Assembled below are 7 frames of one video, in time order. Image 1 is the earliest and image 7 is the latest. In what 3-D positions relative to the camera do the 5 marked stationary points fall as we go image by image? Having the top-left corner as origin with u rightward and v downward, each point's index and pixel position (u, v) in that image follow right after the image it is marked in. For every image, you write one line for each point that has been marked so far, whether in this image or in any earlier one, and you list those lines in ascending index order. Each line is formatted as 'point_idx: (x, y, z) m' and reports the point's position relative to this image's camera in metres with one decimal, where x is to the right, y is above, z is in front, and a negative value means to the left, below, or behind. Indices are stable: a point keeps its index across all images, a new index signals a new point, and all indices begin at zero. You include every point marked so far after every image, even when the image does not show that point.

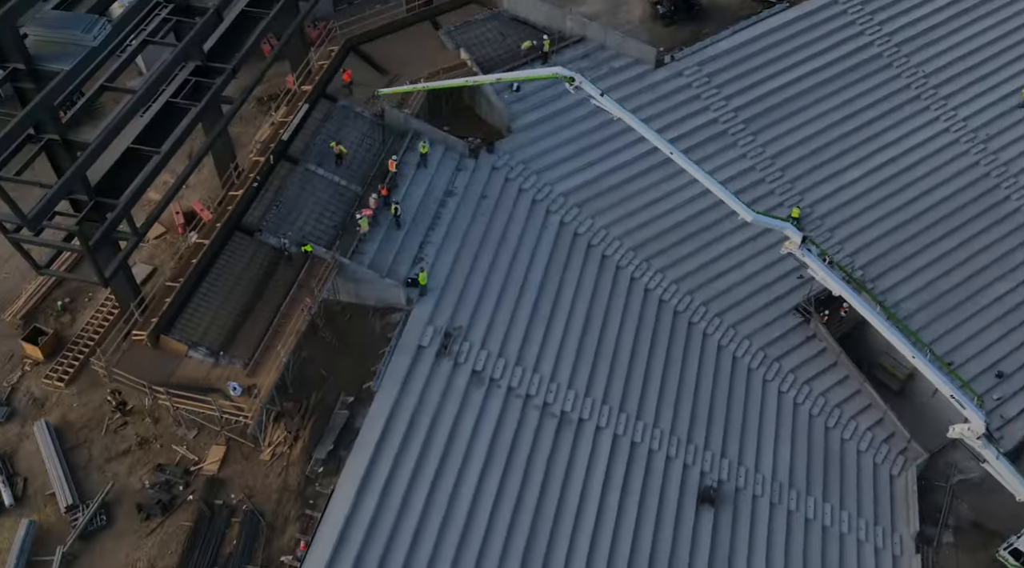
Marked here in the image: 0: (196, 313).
0: (-6.5, -0.6, +18.1) m
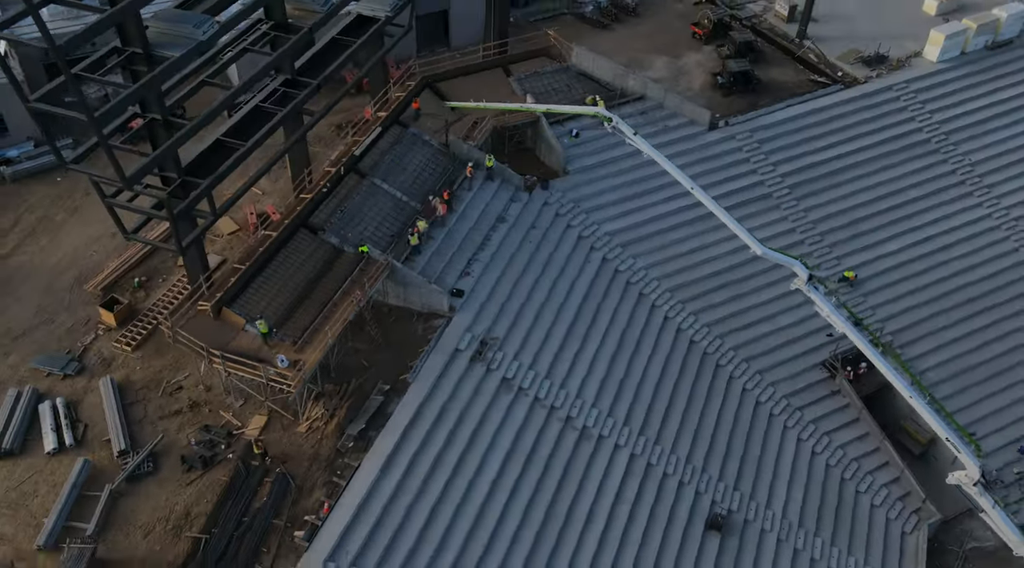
0: (-5.8, -0.3, +19.9) m
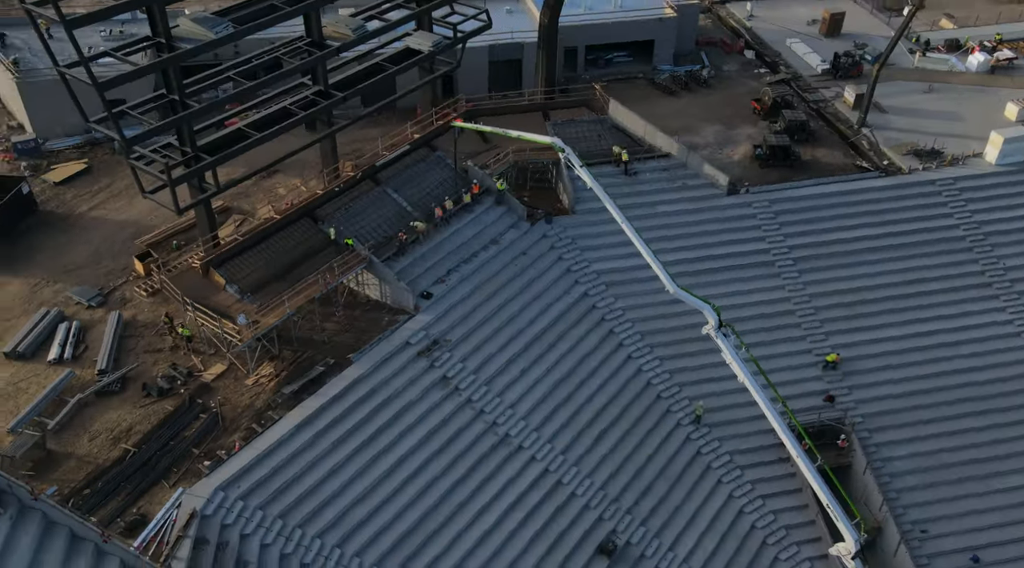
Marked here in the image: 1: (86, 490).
0: (-7.0, +0.5, +23.0) m
1: (-9.2, -4.5, +19.1) m
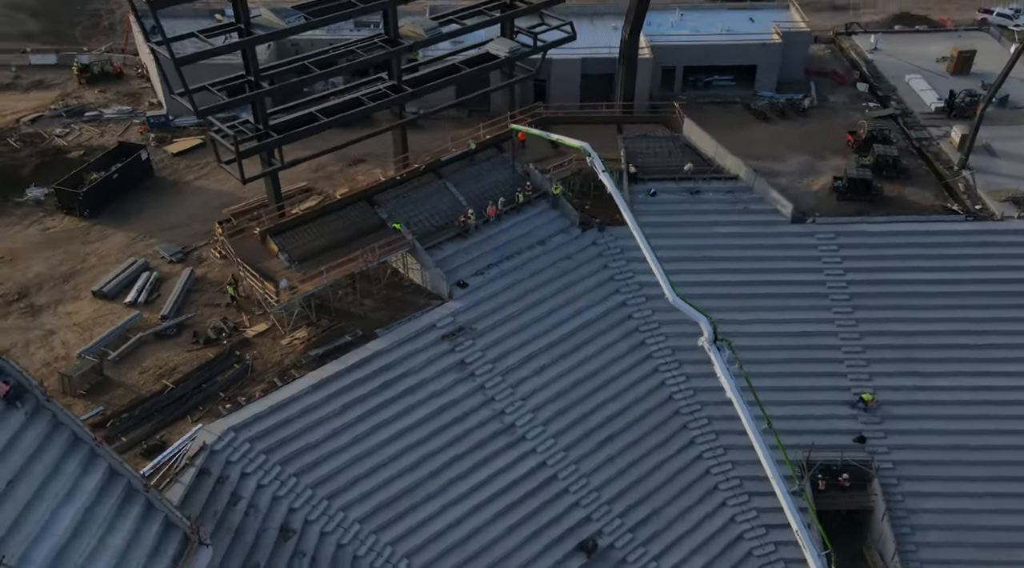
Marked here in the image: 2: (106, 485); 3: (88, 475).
0: (-6.0, +1.4, +25.0) m
1: (-9.5, -3.2, +21.5) m
2: (-7.6, -3.7, +16.5) m
3: (-7.9, -3.5, +16.5) m
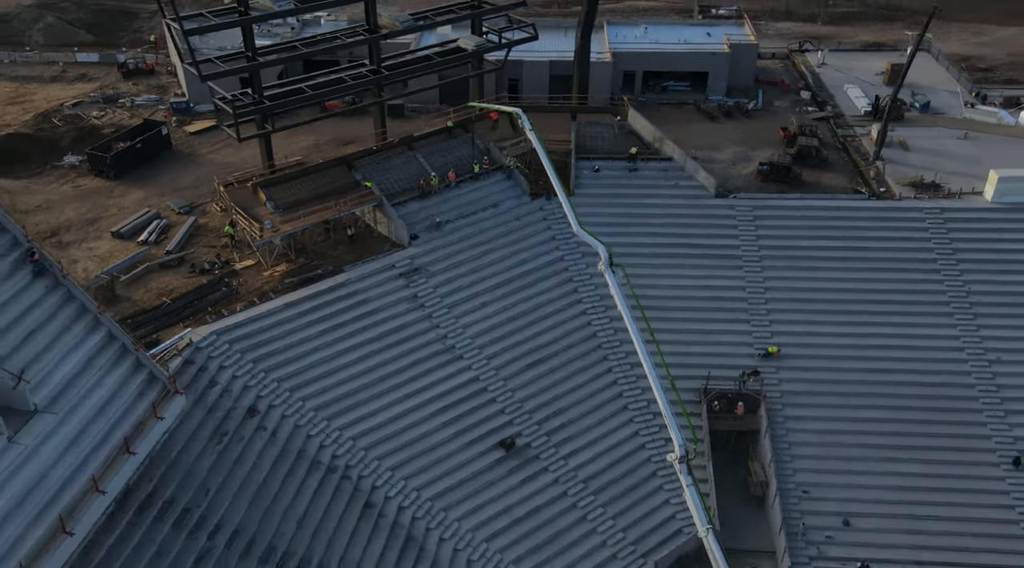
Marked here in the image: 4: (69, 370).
0: (-7.6, +3.2, +29.5) m
1: (-11.3, -1.1, +26.0) m
2: (-9.6, -1.4, +20.9) m
3: (-10.0, -1.2, +20.9) m
4: (-10.0, -2.0, +19.9) m
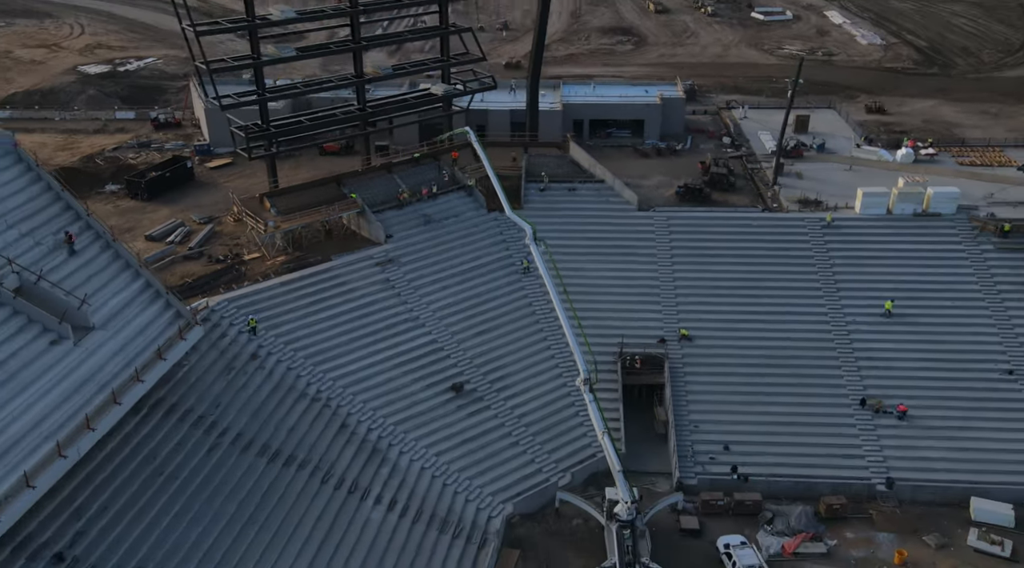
0: (-9.4, +3.5, +36.6) m
1: (-13.1, -0.3, +32.6) m
2: (-11.5, -0.1, +27.5) m
3: (-11.8, +0.1, +27.5) m
4: (-11.9, -0.6, +26.5) m
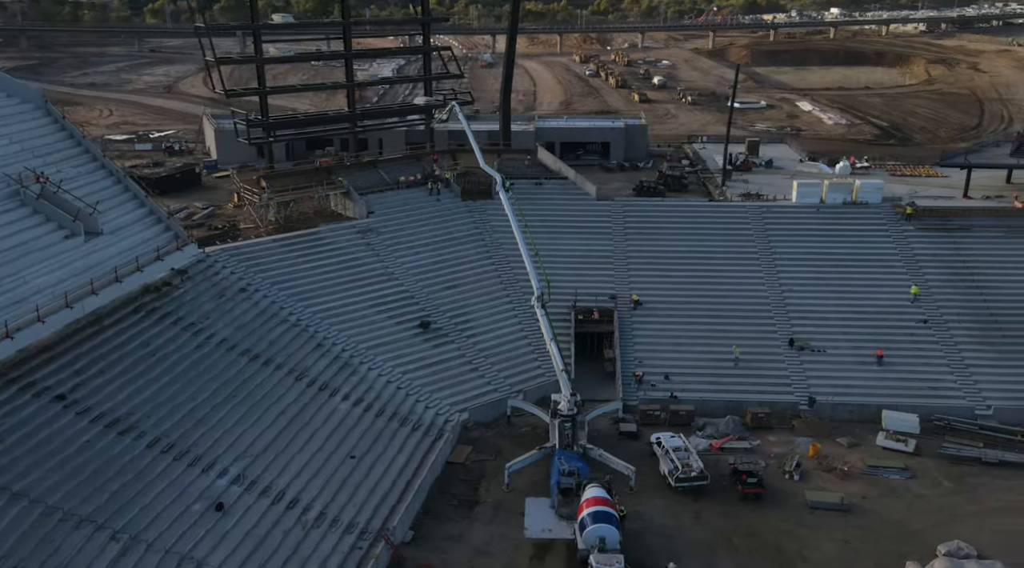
0: (-10.7, +4.9, +40.9) m
1: (-14.6, +1.6, +36.4) m
2: (-12.9, +2.5, +31.4) m
3: (-13.2, +2.7, +31.4) m
4: (-13.3, +2.2, +30.3) m
